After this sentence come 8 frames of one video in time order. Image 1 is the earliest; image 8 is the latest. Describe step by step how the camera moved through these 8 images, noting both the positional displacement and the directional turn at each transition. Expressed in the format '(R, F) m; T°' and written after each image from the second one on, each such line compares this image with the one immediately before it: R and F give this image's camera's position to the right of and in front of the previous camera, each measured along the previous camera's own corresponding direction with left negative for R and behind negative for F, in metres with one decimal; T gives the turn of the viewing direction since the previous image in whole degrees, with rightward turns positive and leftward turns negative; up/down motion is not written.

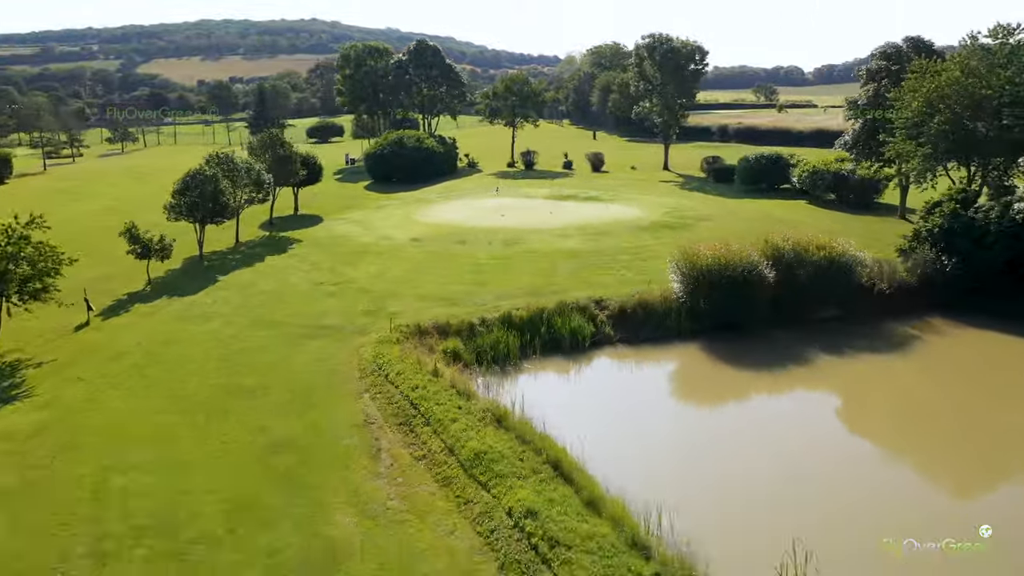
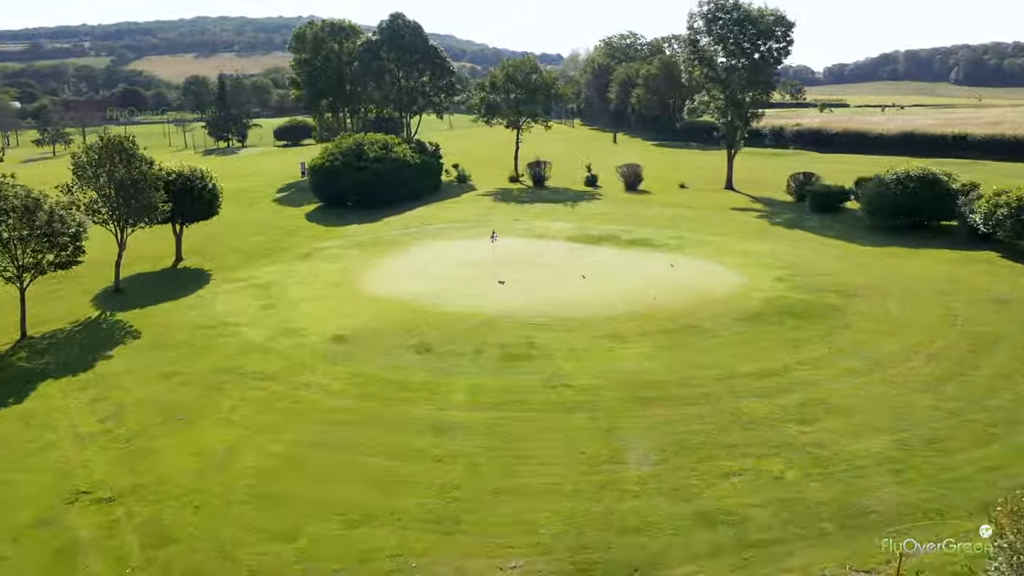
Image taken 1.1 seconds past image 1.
(-0.2, +20.0) m; 0°
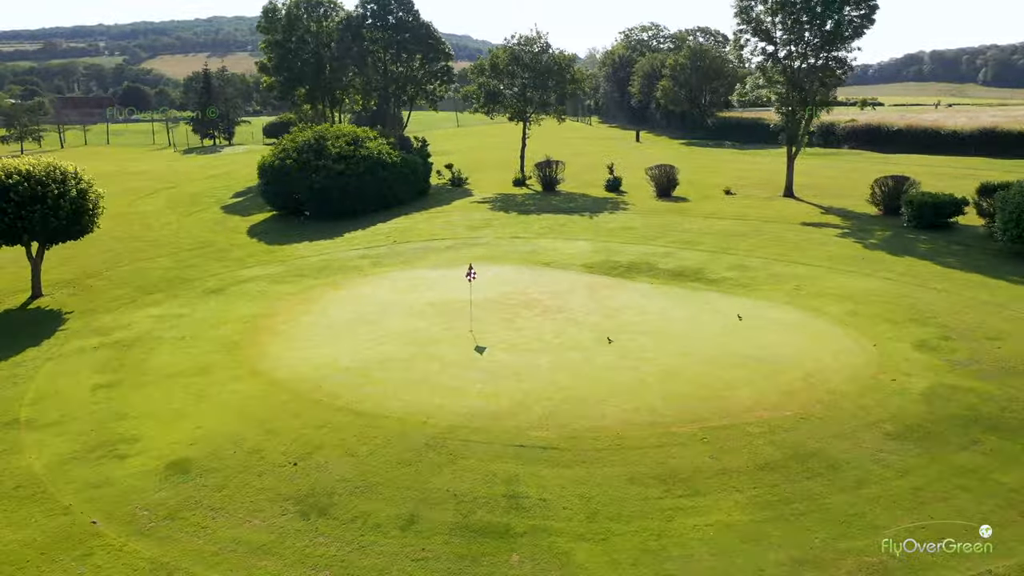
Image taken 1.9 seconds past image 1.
(+0.7, +10.5) m; -1°
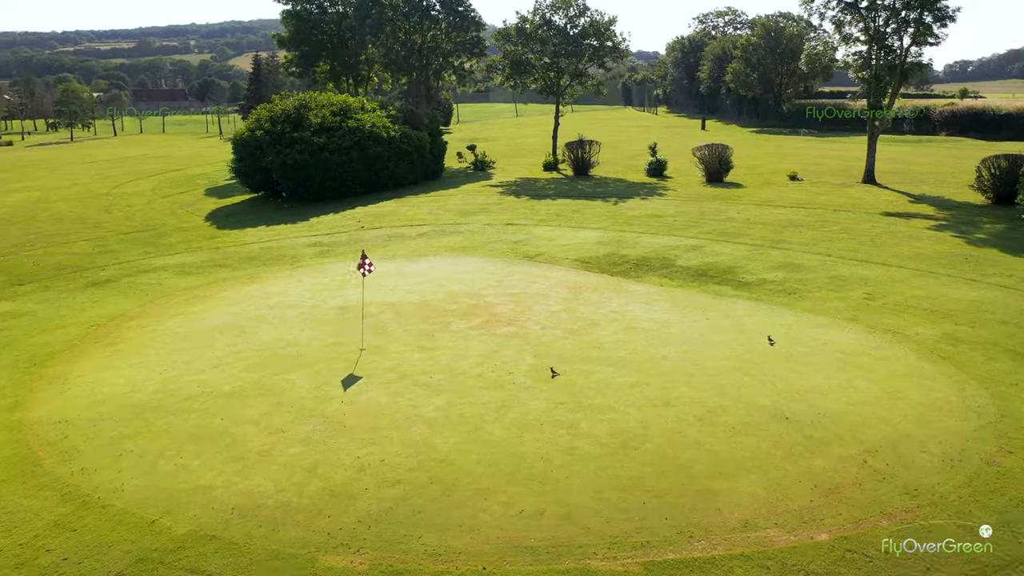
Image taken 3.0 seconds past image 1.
(+2.6, +6.6) m; -5°
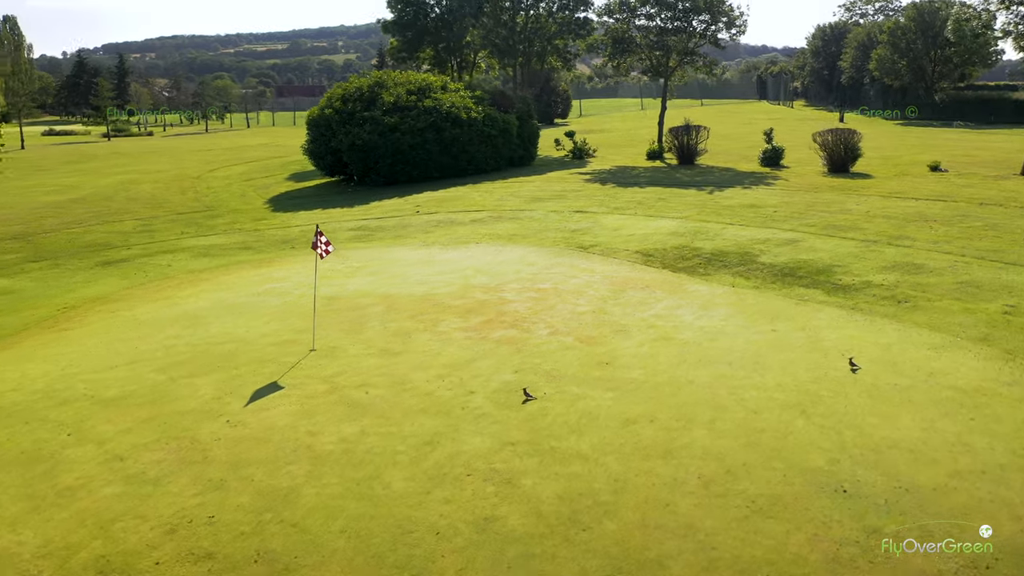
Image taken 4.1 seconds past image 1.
(+1.7, +3.2) m; -9°
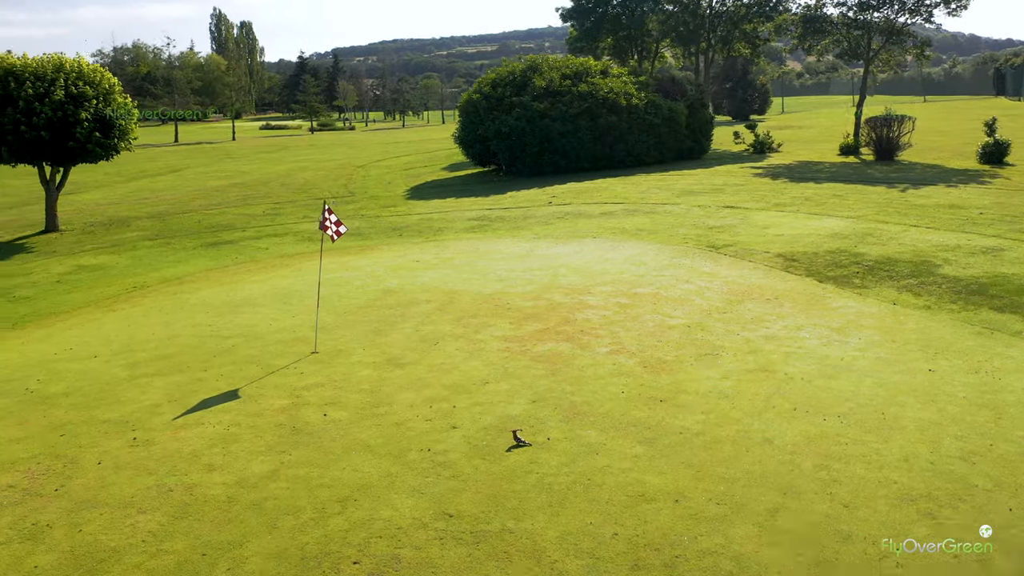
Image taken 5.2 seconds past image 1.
(+1.4, +2.6) m; -13°
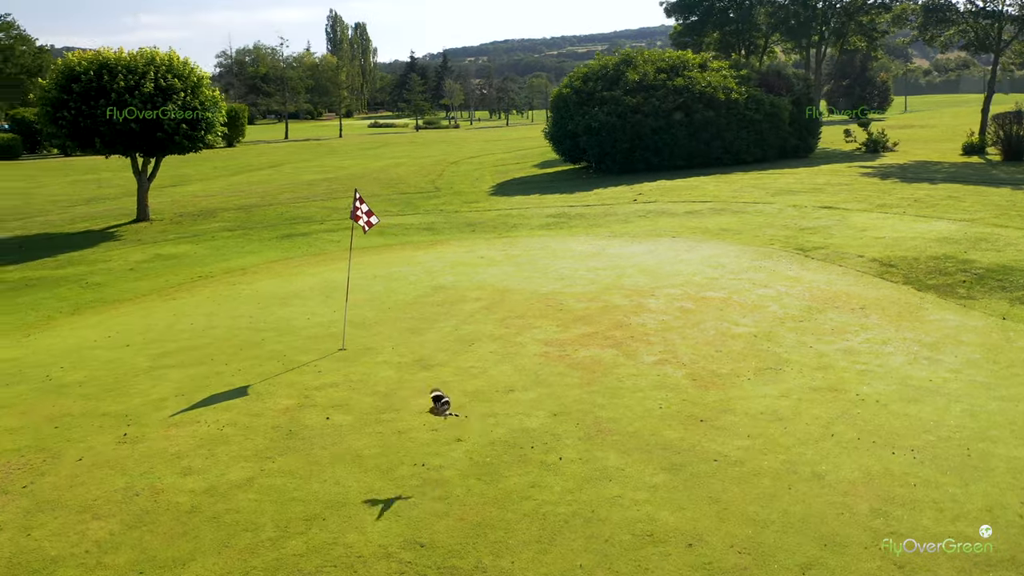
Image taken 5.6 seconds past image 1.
(+0.6, +0.7) m; -7°
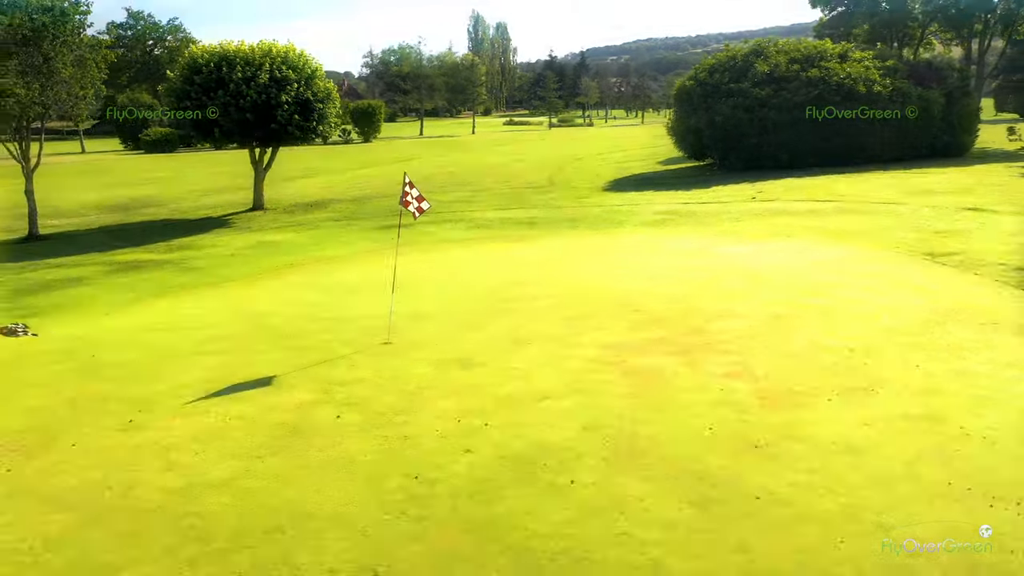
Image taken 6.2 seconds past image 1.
(+0.7, +0.8) m; -9°
